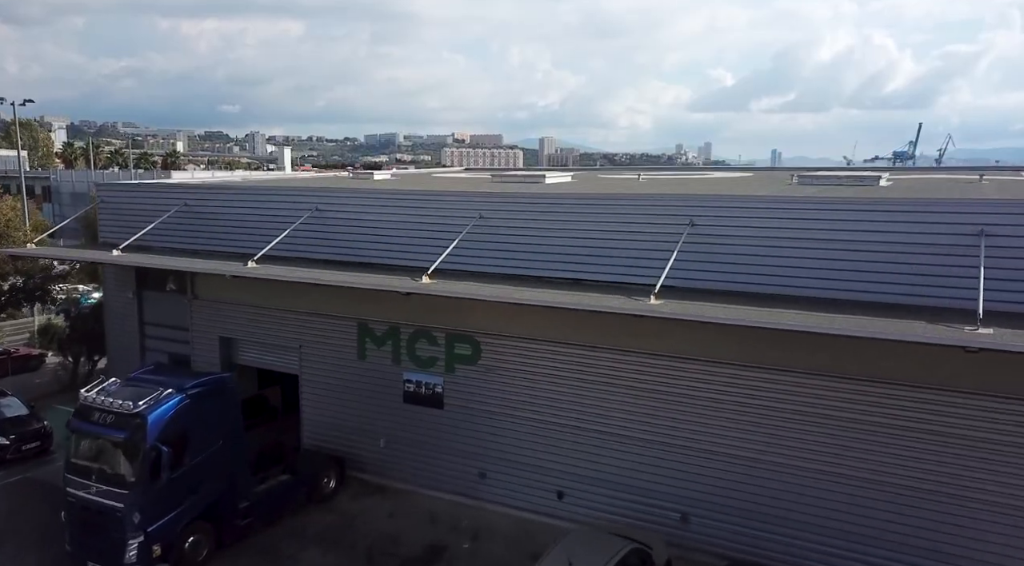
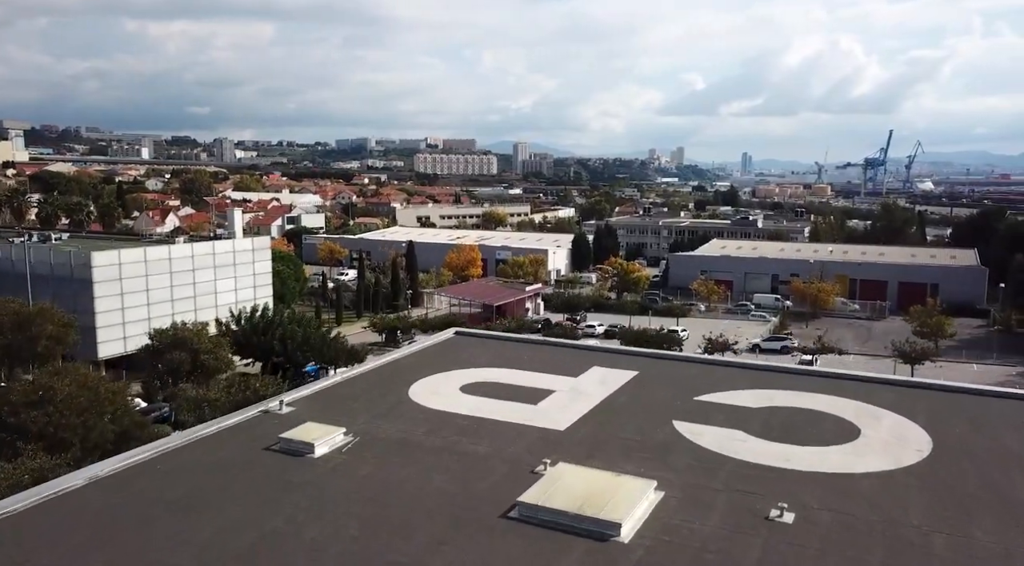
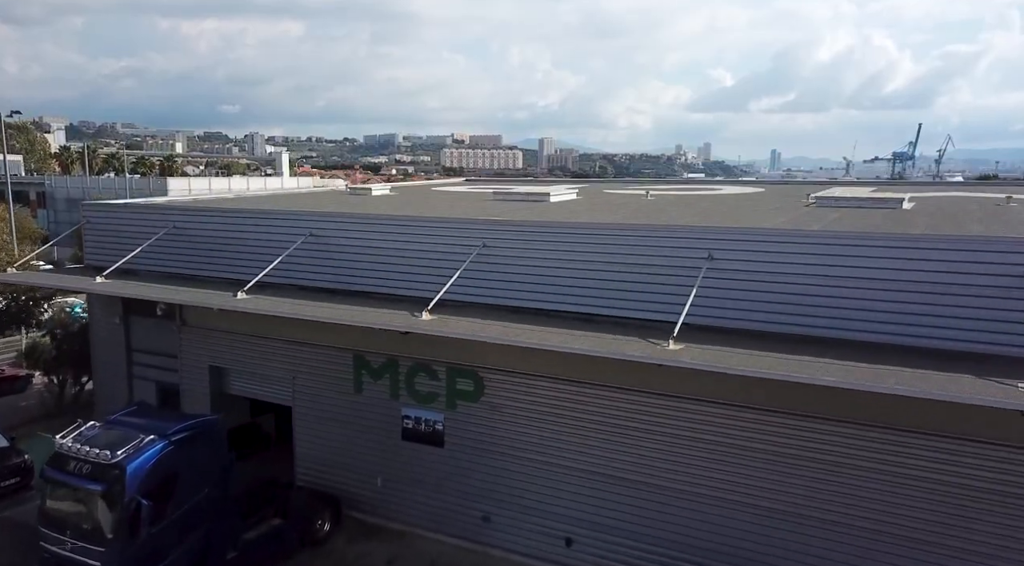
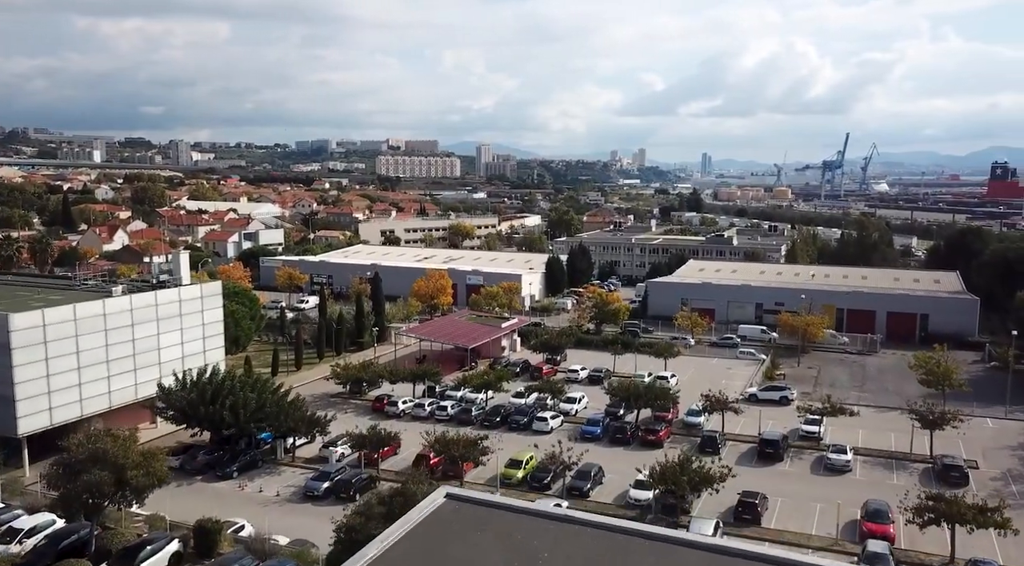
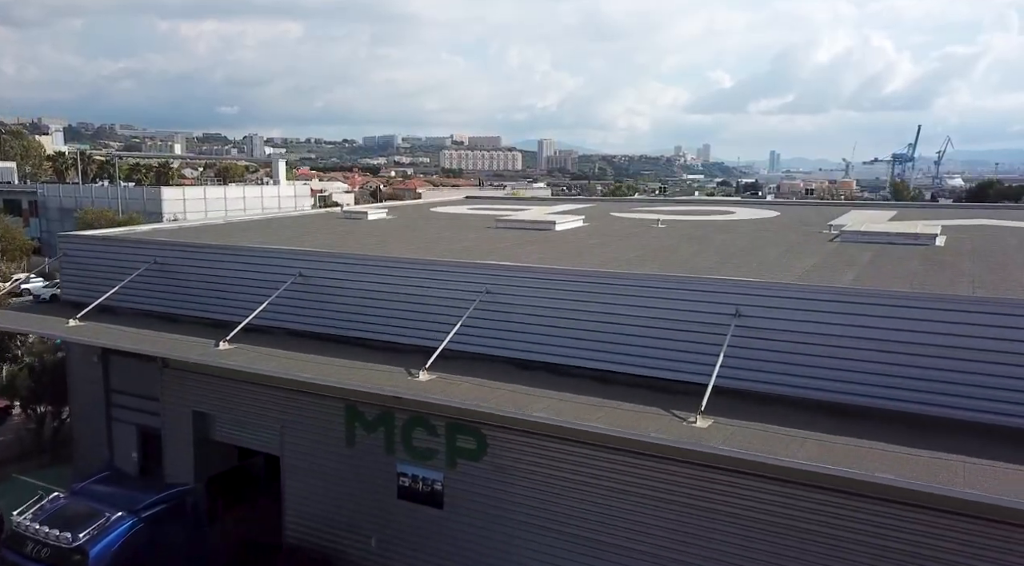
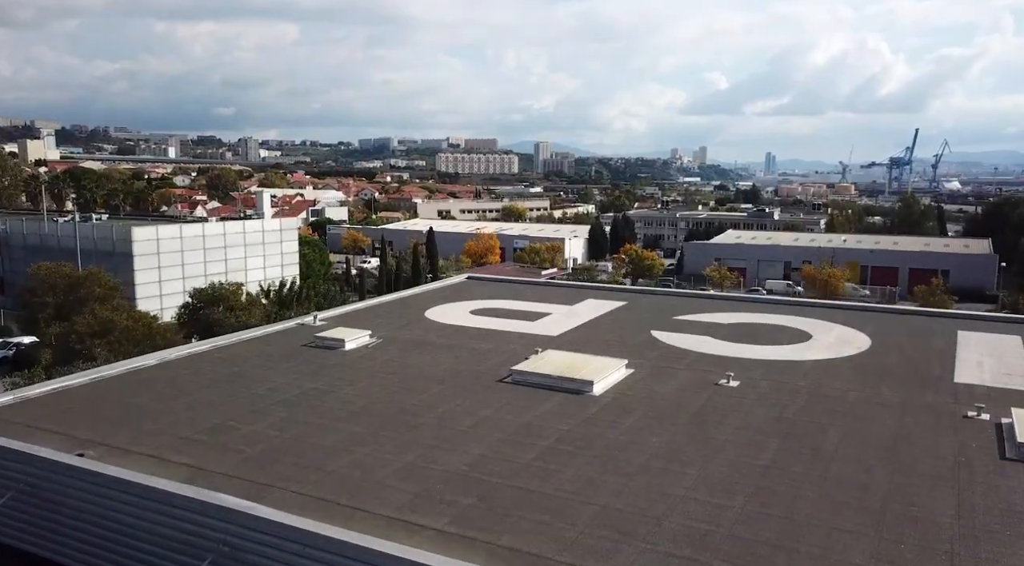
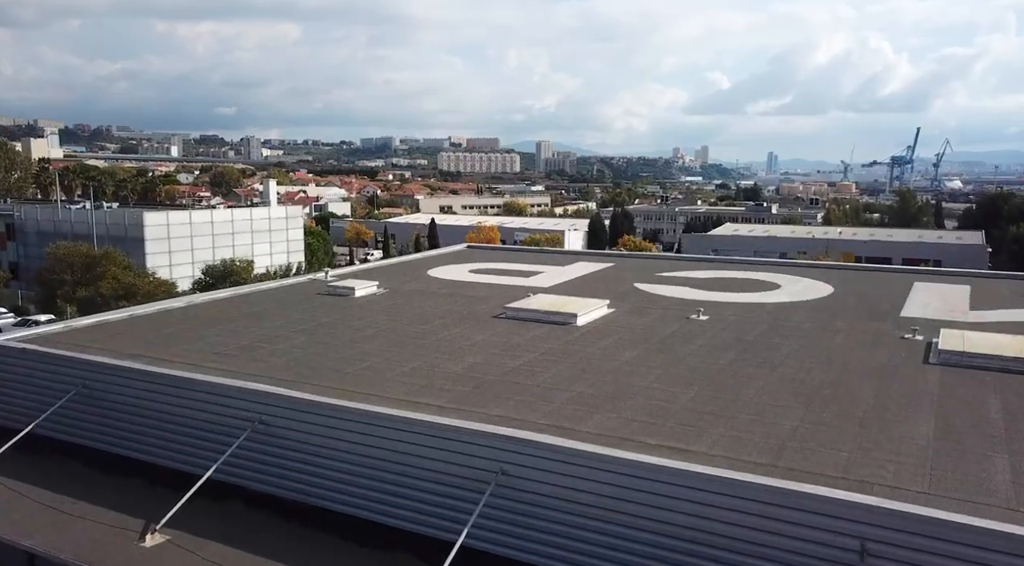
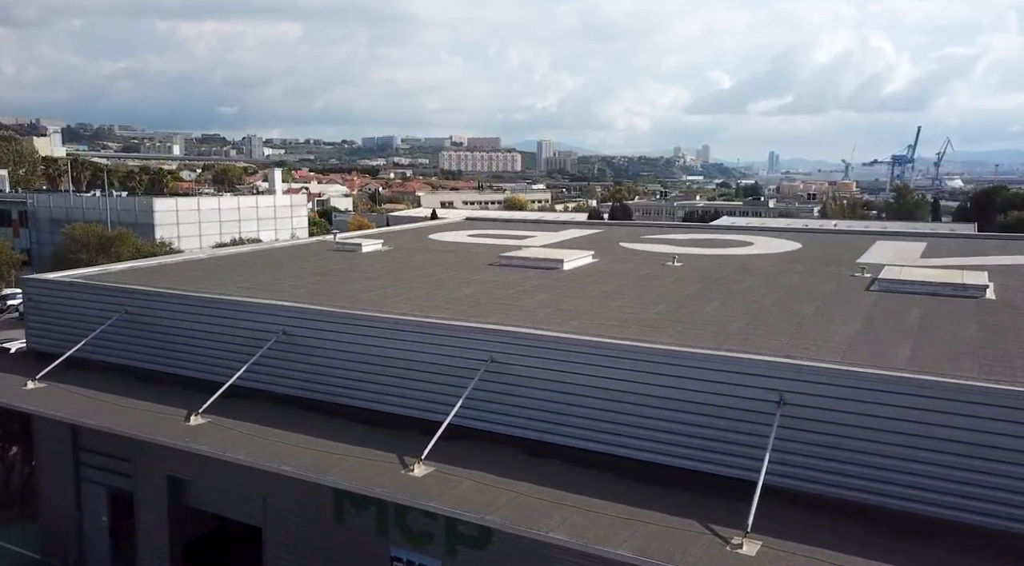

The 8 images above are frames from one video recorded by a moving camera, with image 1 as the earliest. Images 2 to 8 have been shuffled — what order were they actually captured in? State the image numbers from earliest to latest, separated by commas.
3, 5, 8, 7, 6, 2, 4
